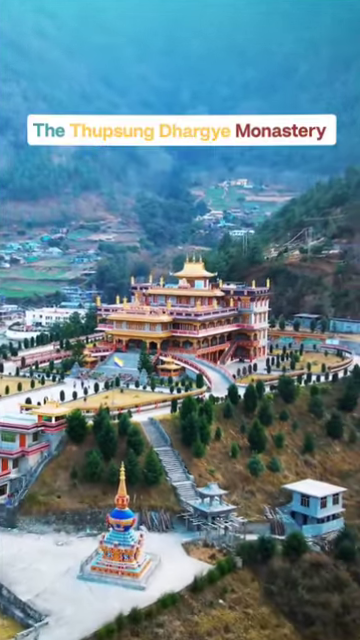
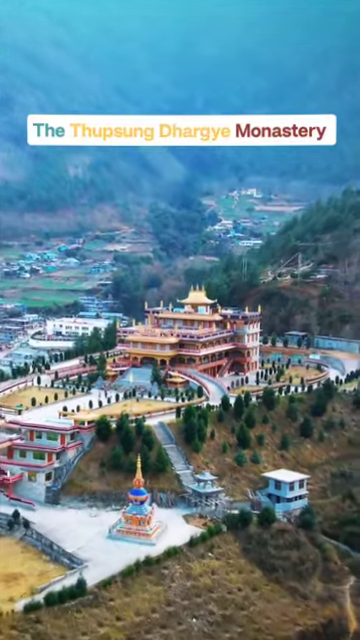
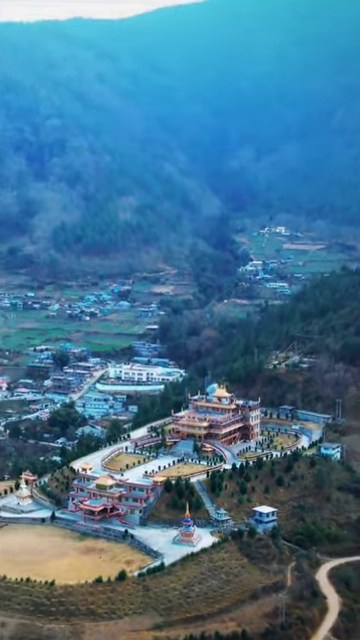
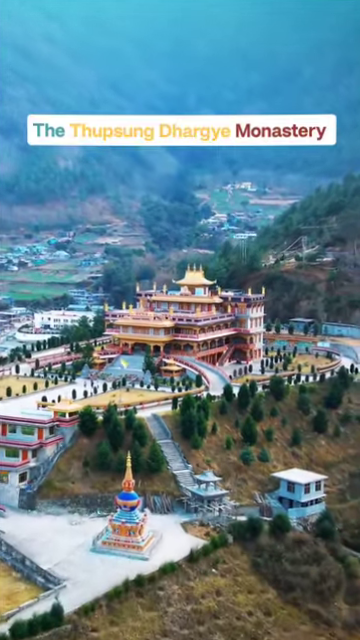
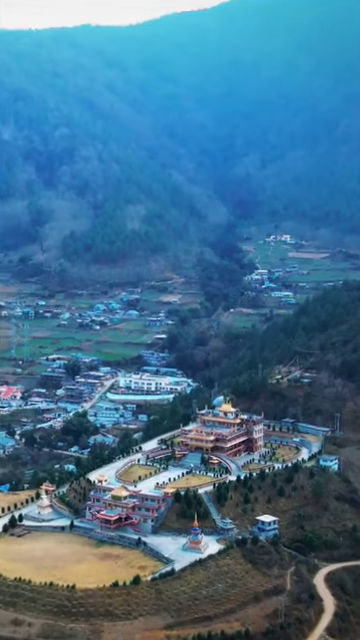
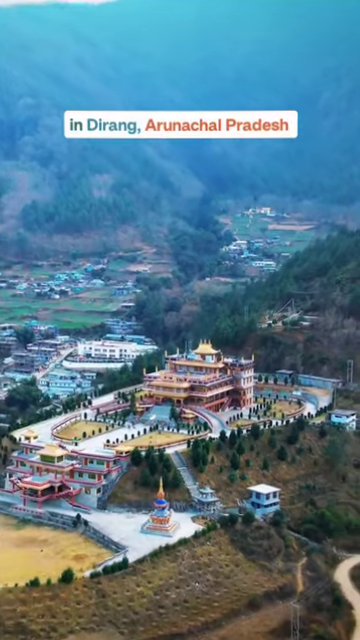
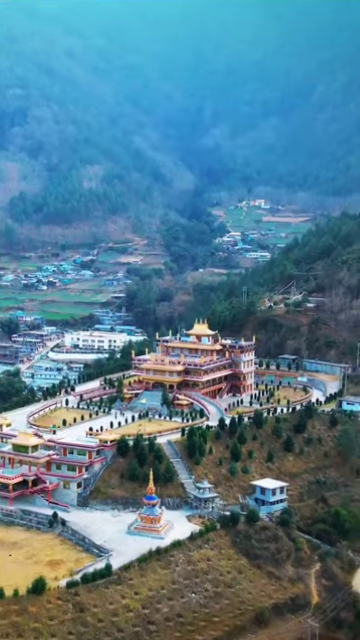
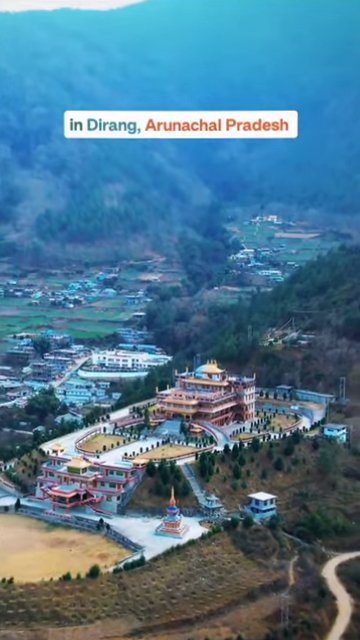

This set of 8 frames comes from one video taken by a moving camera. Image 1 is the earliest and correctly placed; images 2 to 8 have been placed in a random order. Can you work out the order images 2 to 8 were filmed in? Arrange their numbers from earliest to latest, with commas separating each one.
4, 2, 7, 6, 8, 3, 5
